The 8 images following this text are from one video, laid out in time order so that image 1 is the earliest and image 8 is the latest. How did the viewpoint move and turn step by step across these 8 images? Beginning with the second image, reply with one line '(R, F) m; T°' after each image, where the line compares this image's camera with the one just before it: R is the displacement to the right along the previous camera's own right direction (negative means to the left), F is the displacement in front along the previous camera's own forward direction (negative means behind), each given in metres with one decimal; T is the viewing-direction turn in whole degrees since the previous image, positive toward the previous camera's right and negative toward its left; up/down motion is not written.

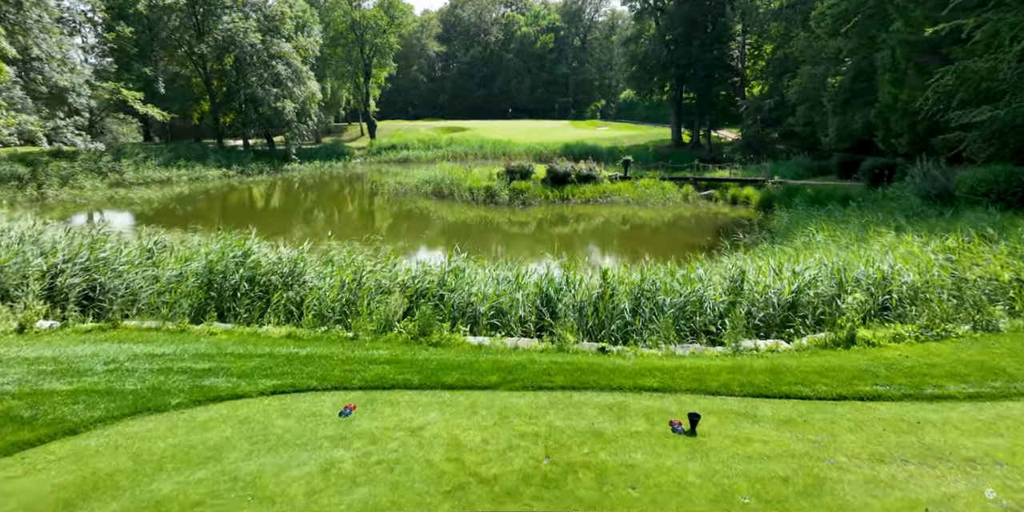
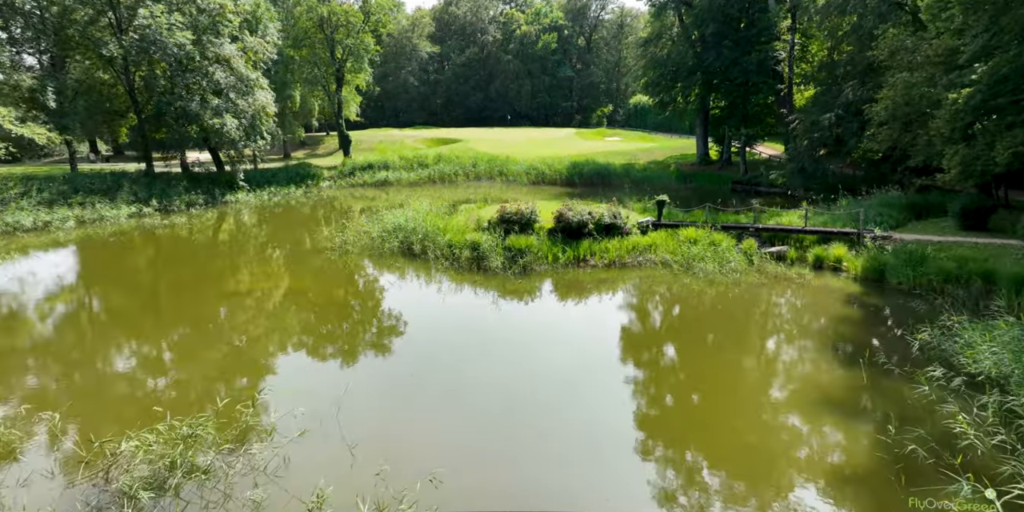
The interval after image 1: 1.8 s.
(+0.1, +5.4) m; 0°
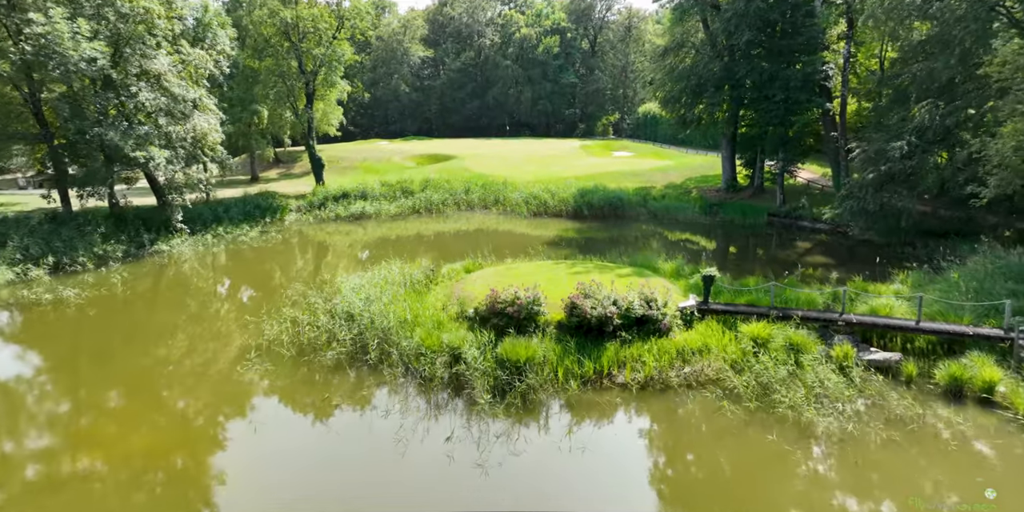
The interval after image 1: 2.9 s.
(+0.1, +4.3) m; 0°
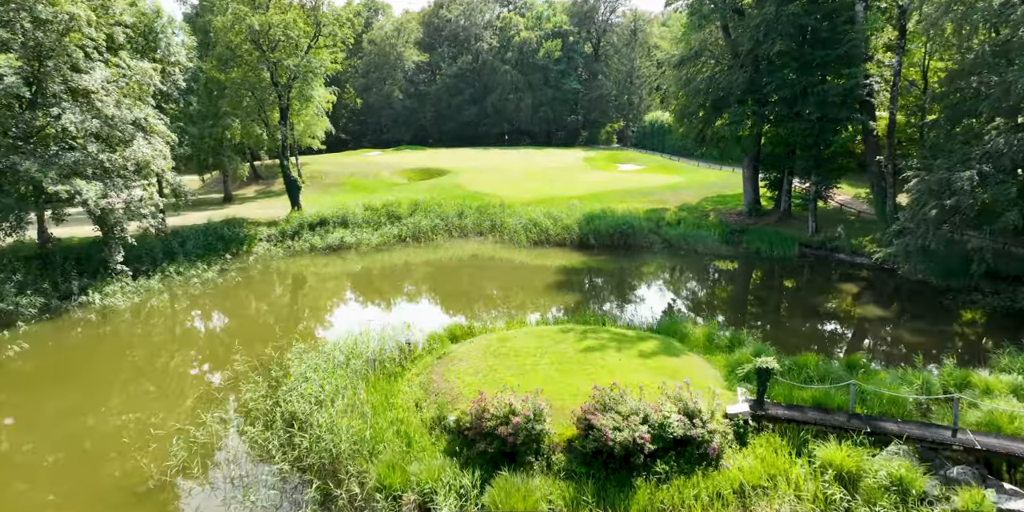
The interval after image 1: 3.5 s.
(+0.1, +2.9) m; 0°
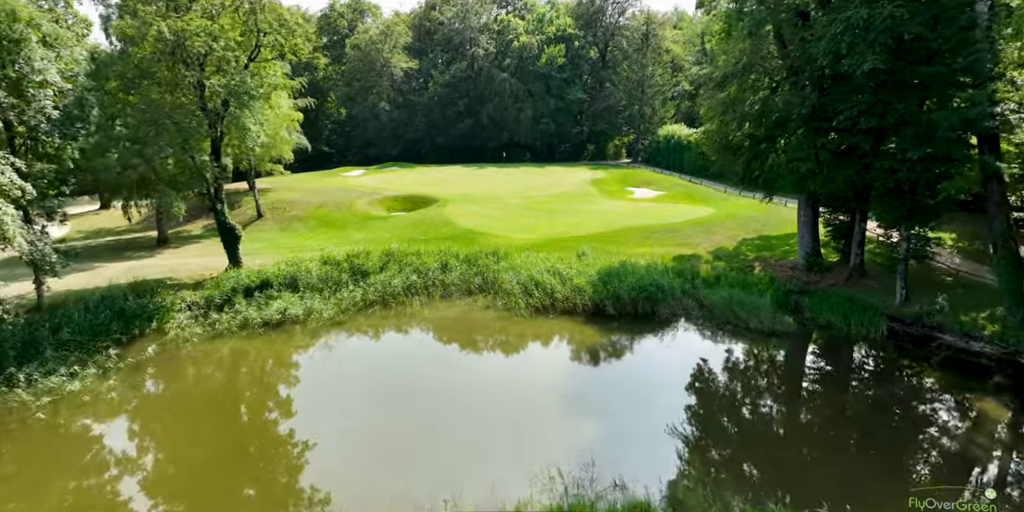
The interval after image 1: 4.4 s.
(+0.2, +5.4) m; 0°
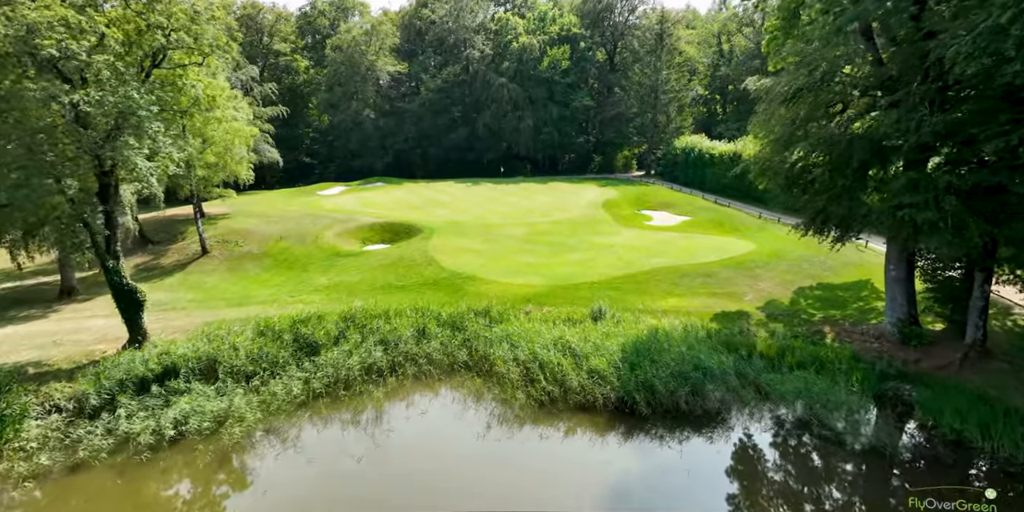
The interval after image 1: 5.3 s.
(+0.1, +5.1) m; 0°
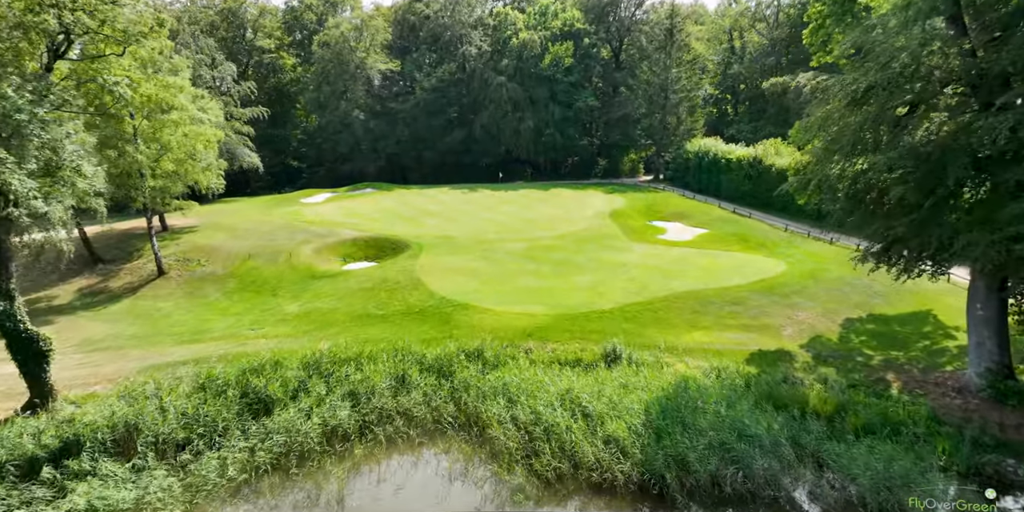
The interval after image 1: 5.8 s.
(+0.1, +3.0) m; 0°
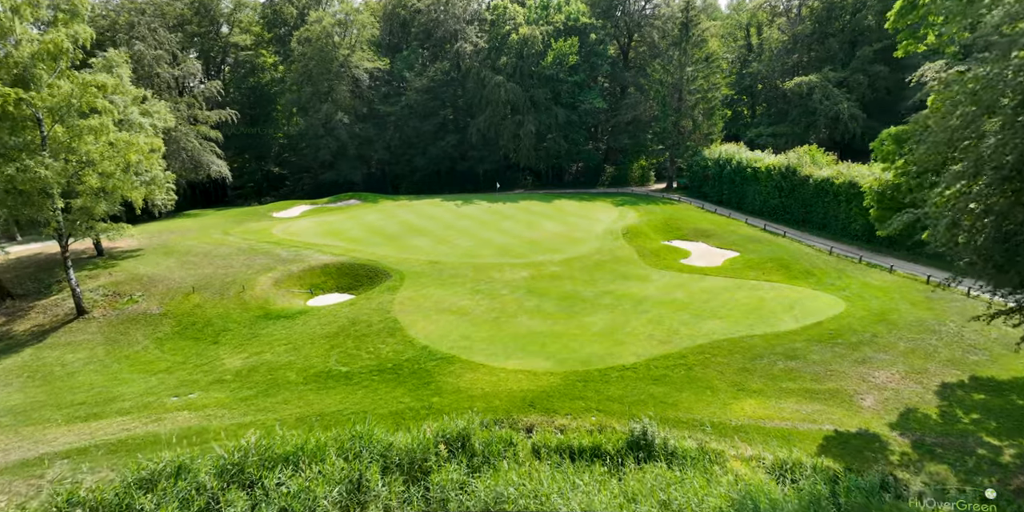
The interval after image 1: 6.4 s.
(+0.1, +3.9) m; 0°
